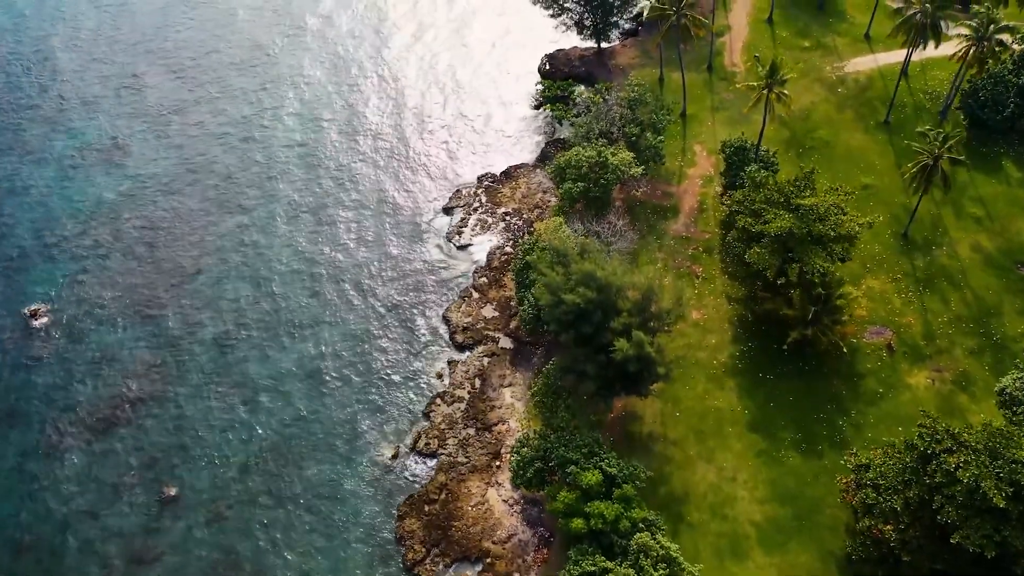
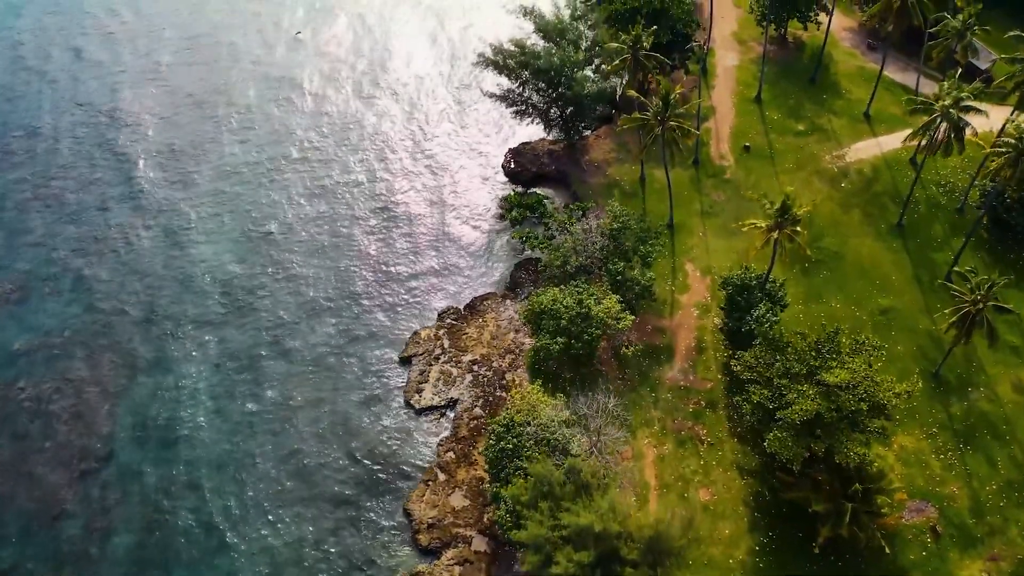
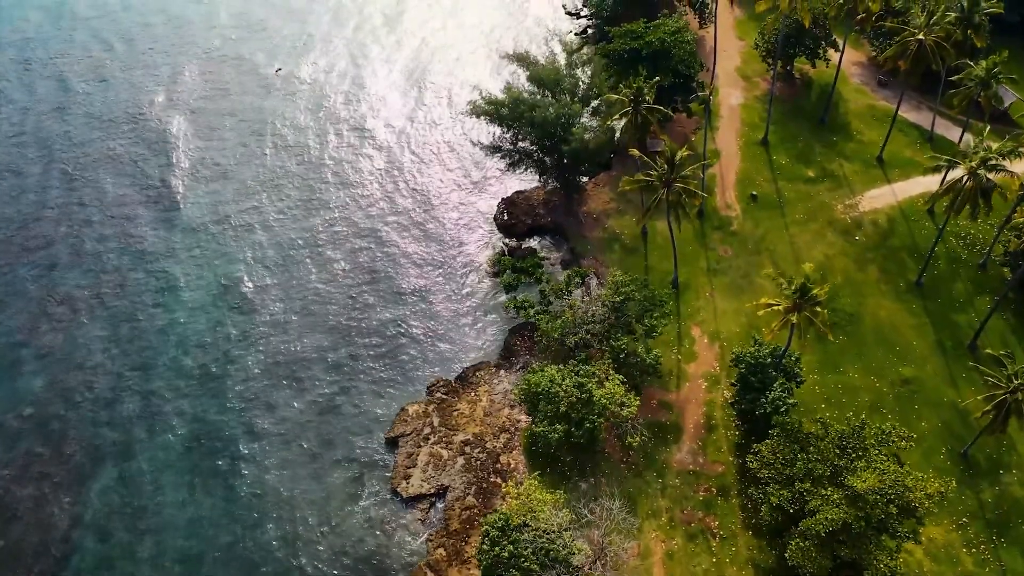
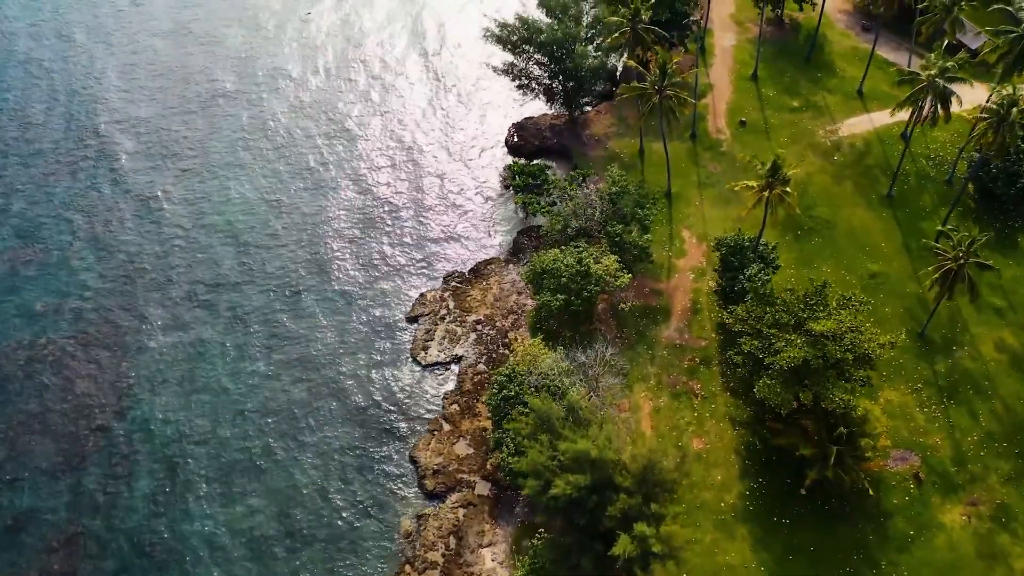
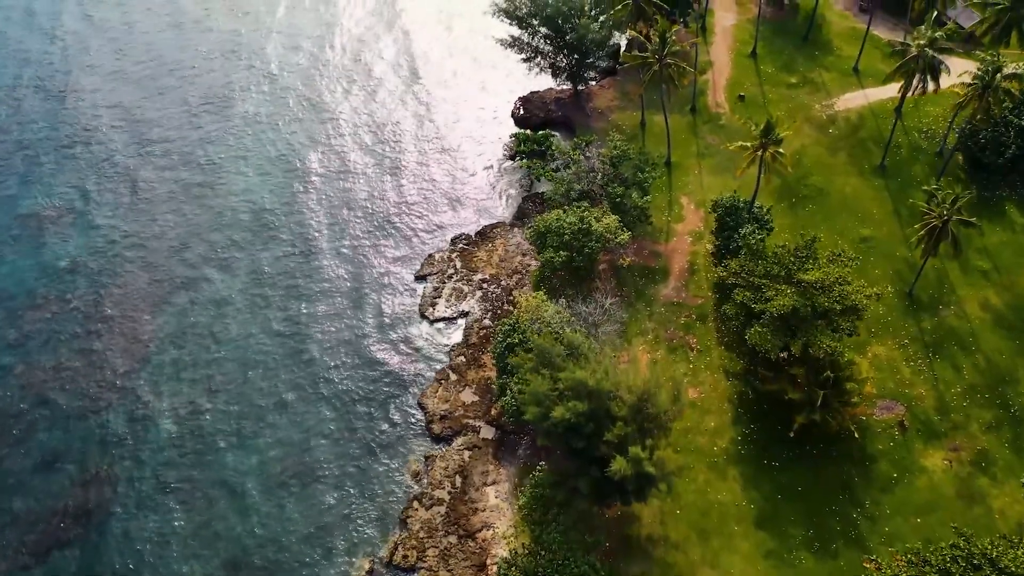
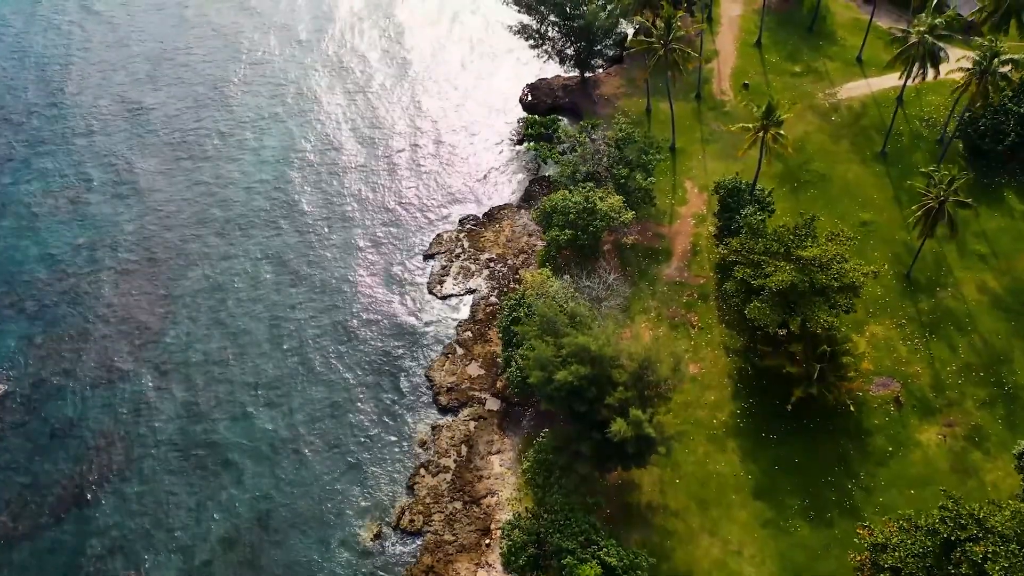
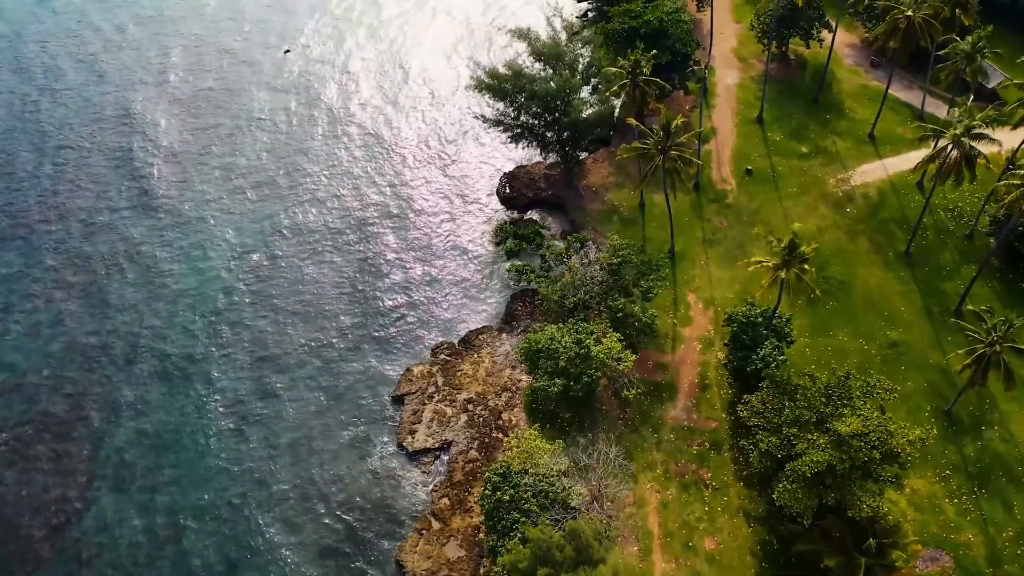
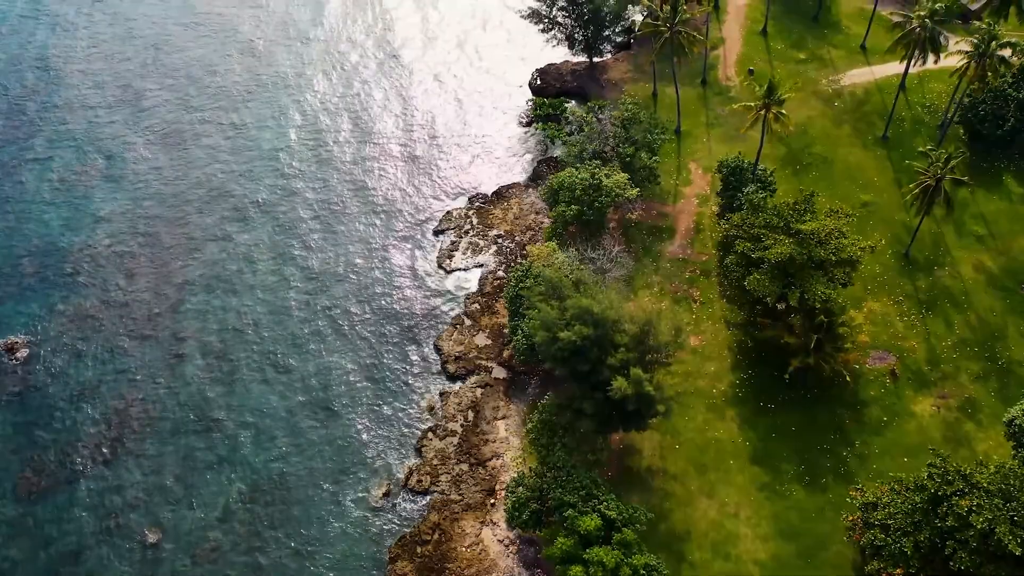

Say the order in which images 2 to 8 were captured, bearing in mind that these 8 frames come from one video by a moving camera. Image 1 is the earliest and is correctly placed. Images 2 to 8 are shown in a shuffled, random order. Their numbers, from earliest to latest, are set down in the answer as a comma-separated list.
8, 6, 5, 4, 2, 7, 3
